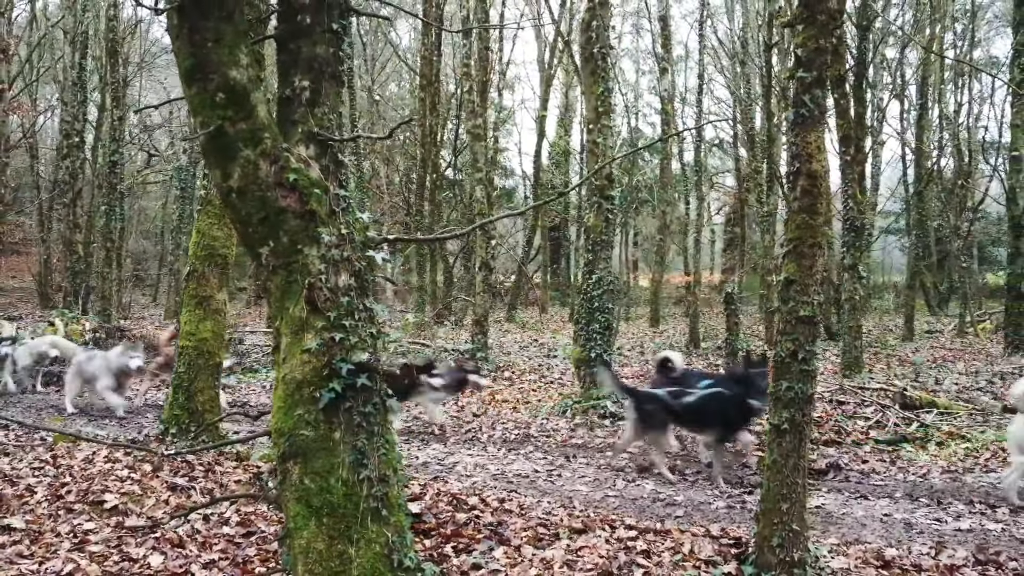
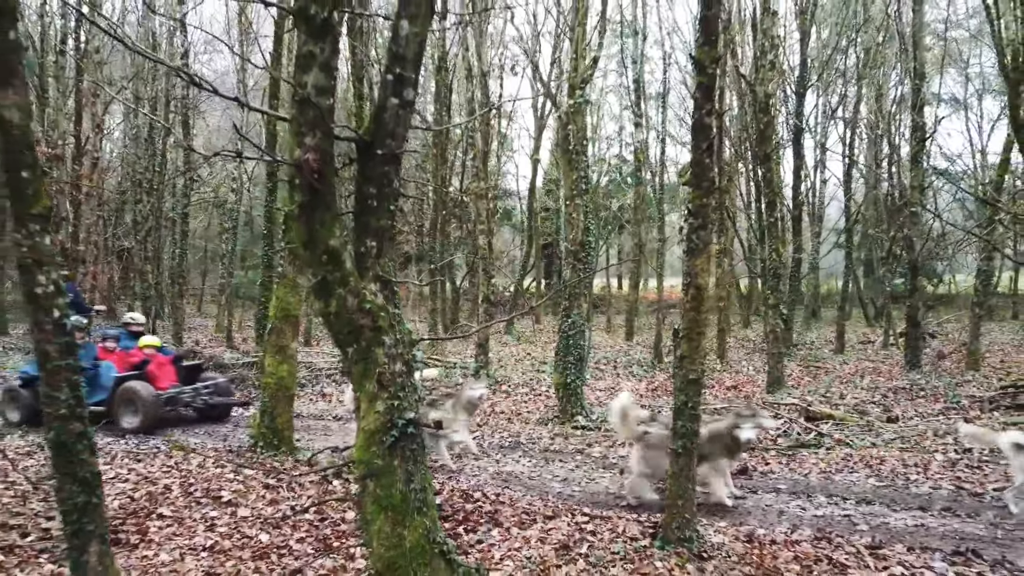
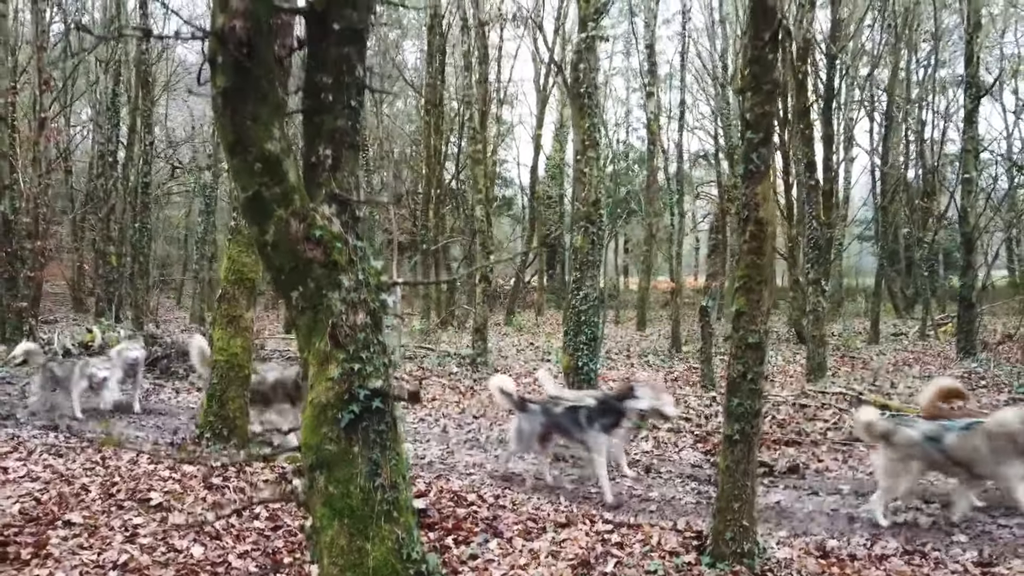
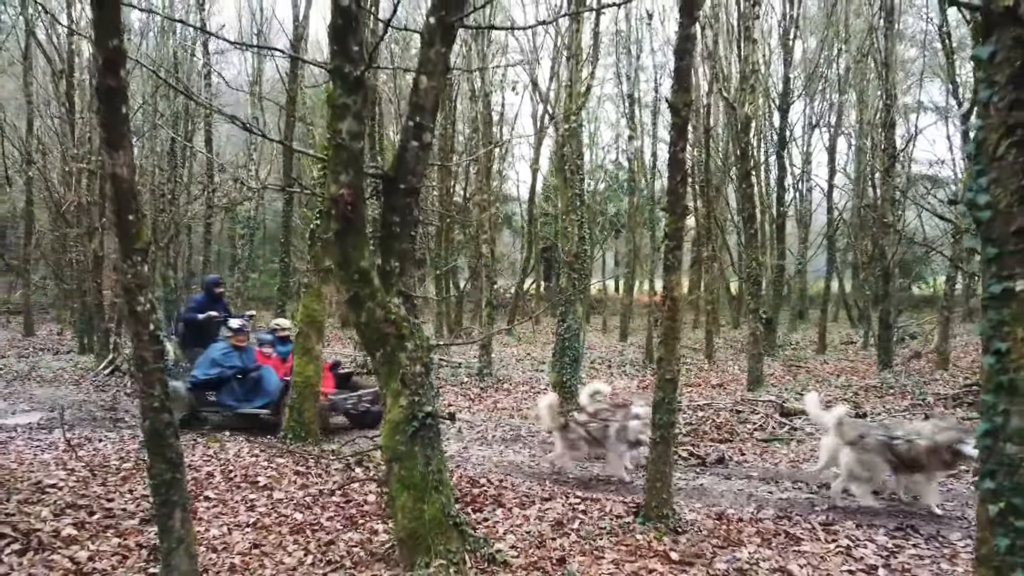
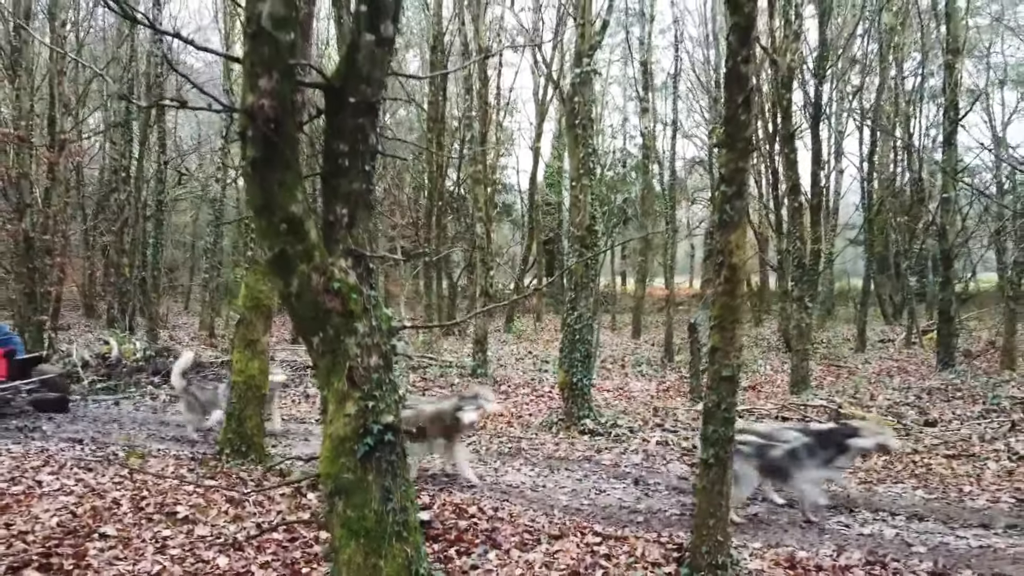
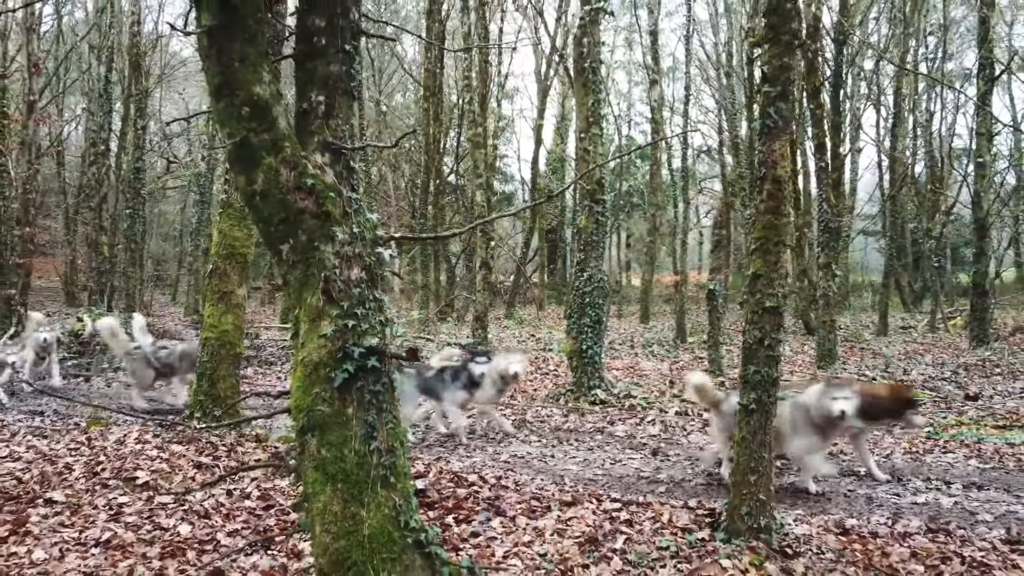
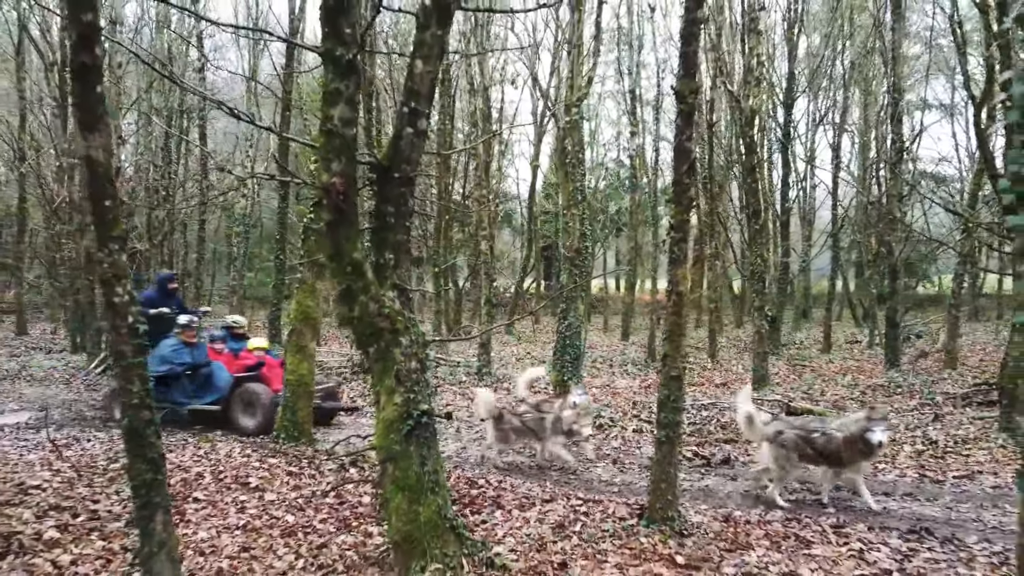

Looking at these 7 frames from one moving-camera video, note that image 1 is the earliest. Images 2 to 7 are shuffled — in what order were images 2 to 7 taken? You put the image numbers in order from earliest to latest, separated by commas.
6, 3, 5, 2, 7, 4
